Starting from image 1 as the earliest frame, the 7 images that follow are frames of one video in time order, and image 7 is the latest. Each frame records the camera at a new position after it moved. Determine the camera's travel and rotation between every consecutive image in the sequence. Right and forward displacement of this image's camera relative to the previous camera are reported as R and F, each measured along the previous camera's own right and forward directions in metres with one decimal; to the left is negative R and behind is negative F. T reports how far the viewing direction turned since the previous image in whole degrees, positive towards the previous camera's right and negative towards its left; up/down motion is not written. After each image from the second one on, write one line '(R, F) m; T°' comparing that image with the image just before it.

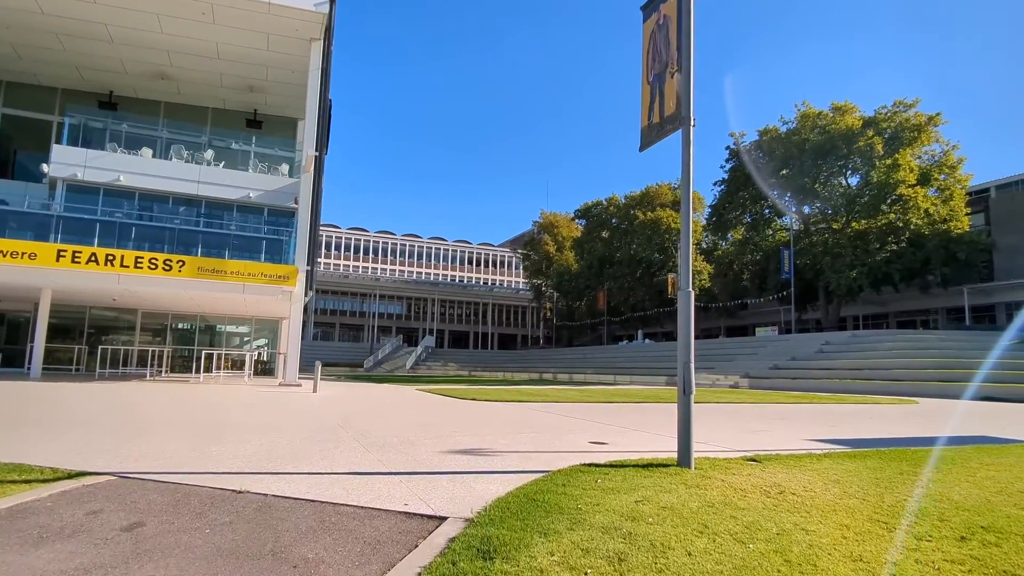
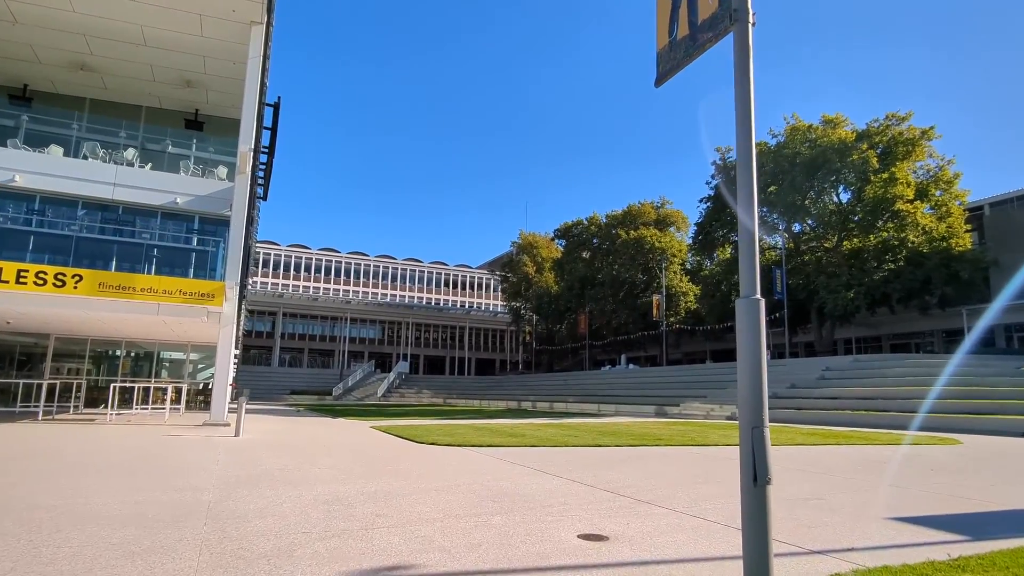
(+0.3, +2.7) m; +2°
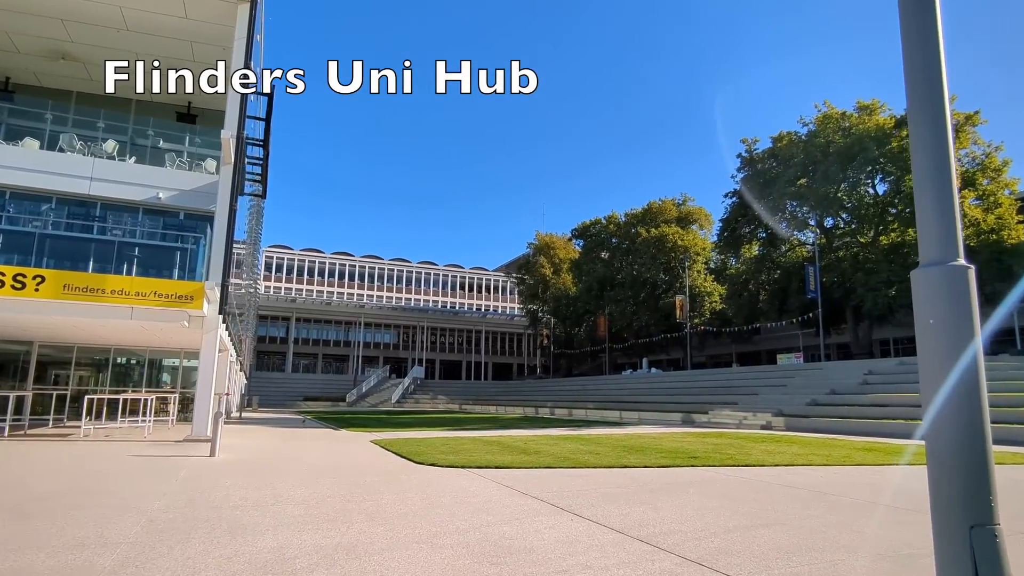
(+0.2, +1.7) m; -2°
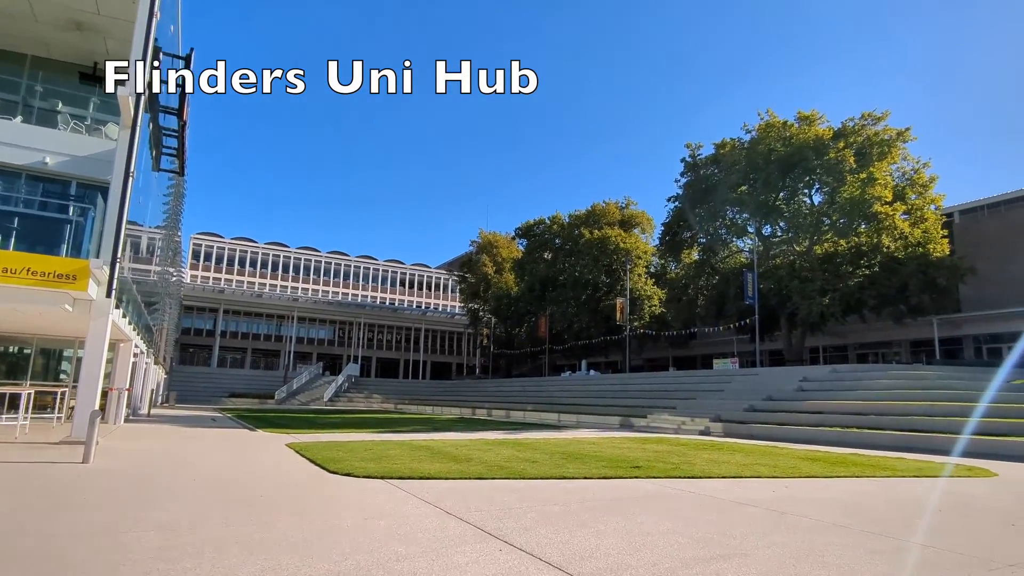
(+0.2, +1.1) m; +5°
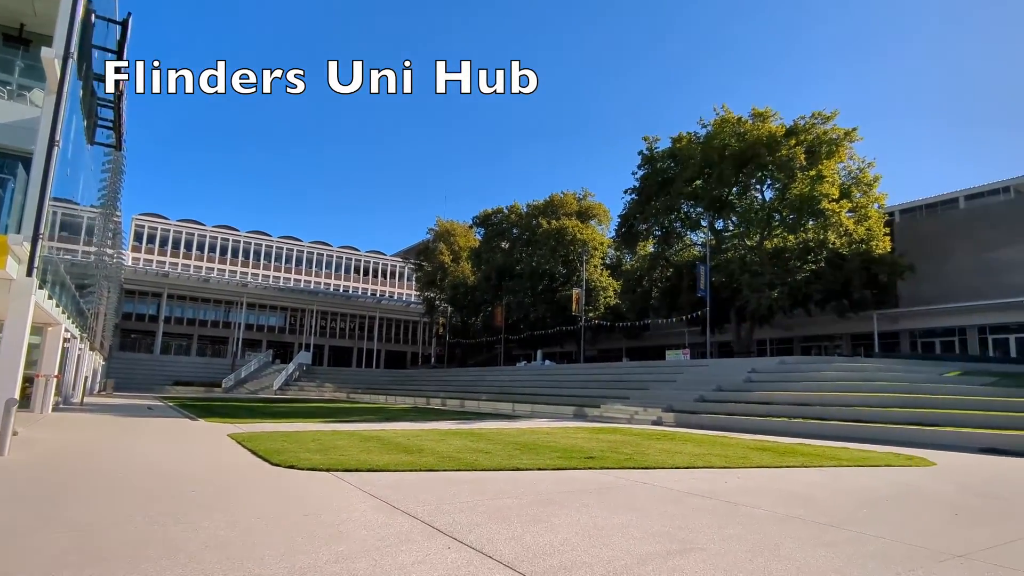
(0.0, +0.2) m; +4°
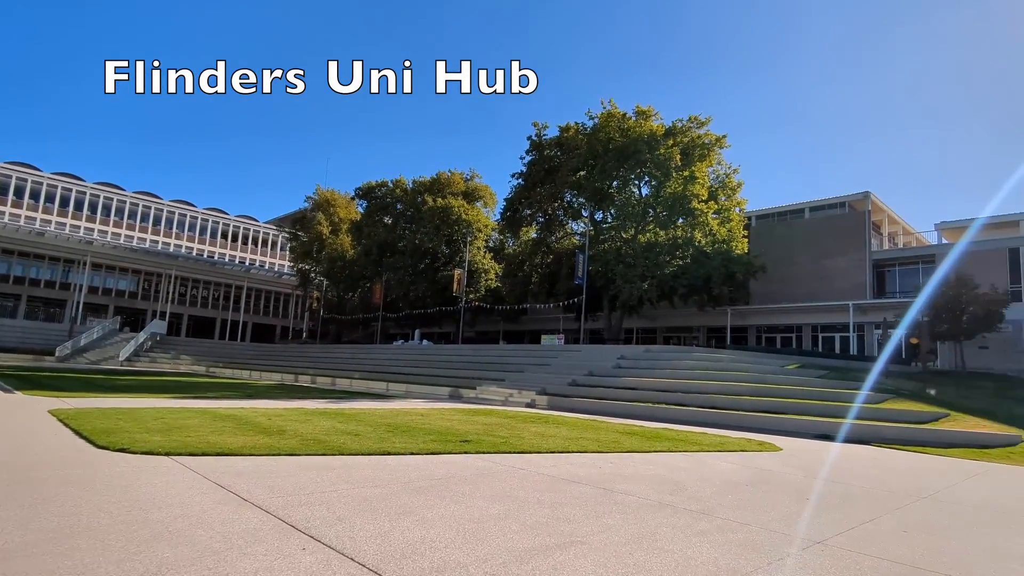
(0.0, +0.4) m; +11°
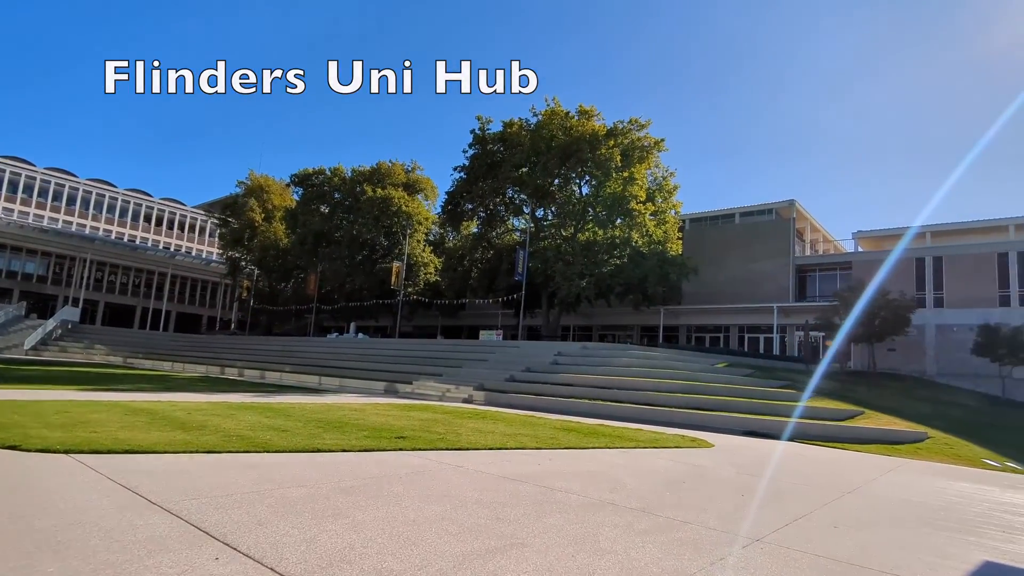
(0.0, +0.2) m; +6°
